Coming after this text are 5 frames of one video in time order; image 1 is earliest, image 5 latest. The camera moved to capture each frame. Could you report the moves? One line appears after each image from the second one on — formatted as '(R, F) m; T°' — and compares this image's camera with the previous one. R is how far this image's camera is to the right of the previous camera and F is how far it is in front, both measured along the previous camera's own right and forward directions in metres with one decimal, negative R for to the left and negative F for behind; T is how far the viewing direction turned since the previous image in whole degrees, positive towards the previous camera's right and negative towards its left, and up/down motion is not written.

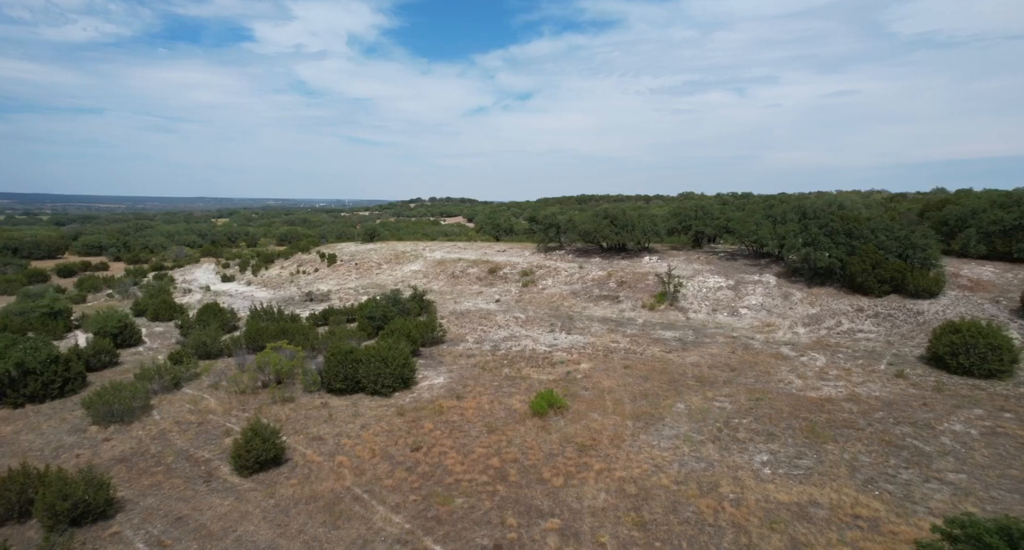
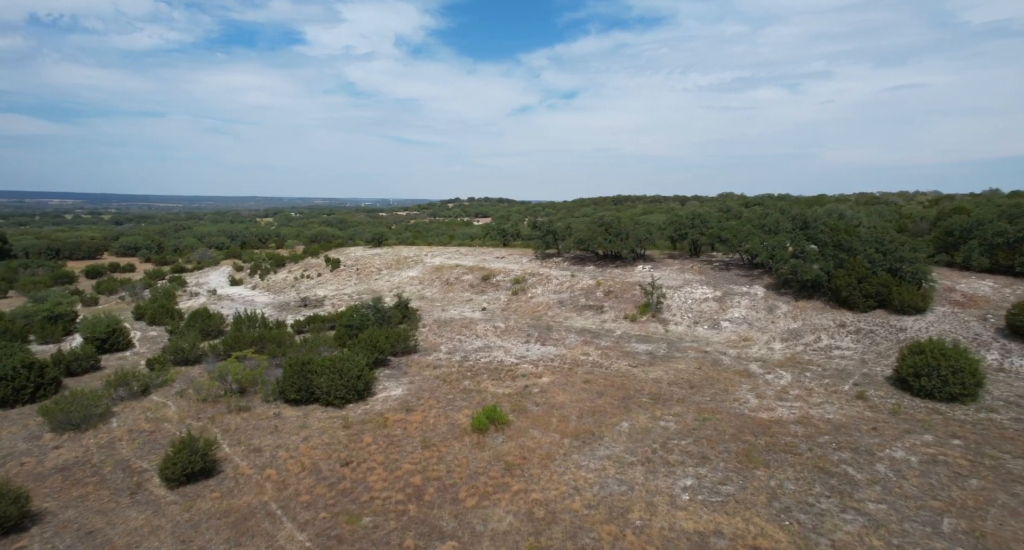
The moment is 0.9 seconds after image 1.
(+1.6, 0.0) m; -3°
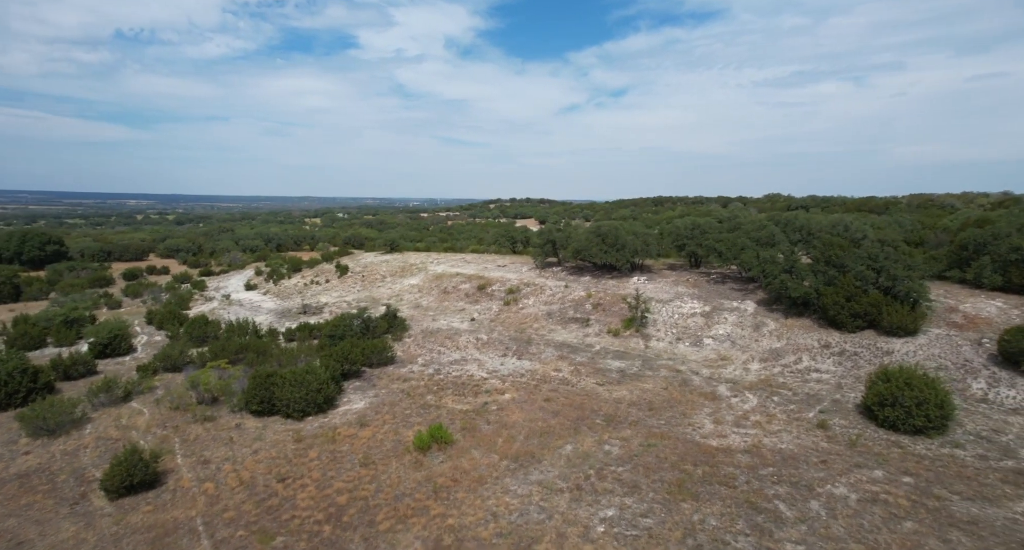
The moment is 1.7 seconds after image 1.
(+1.6, 0.0) m; -3°
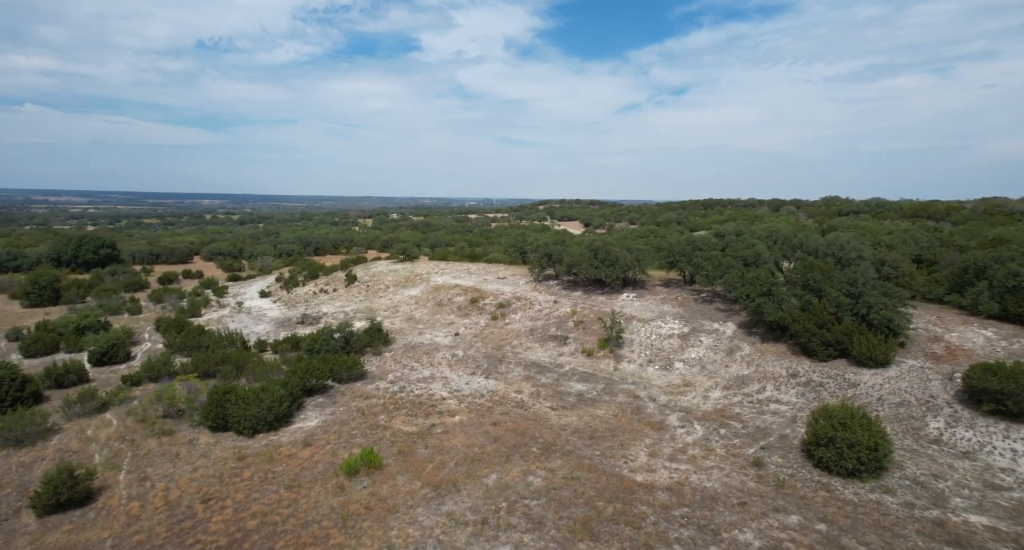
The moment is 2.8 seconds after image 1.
(+2.1, 0.0) m; -4°
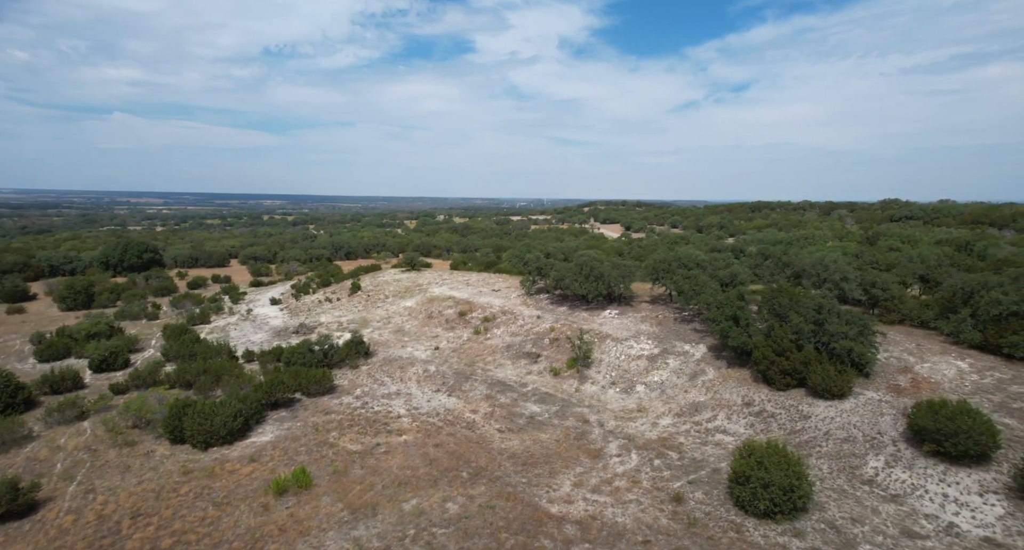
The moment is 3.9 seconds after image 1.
(+2.1, -0.1) m; -4°
